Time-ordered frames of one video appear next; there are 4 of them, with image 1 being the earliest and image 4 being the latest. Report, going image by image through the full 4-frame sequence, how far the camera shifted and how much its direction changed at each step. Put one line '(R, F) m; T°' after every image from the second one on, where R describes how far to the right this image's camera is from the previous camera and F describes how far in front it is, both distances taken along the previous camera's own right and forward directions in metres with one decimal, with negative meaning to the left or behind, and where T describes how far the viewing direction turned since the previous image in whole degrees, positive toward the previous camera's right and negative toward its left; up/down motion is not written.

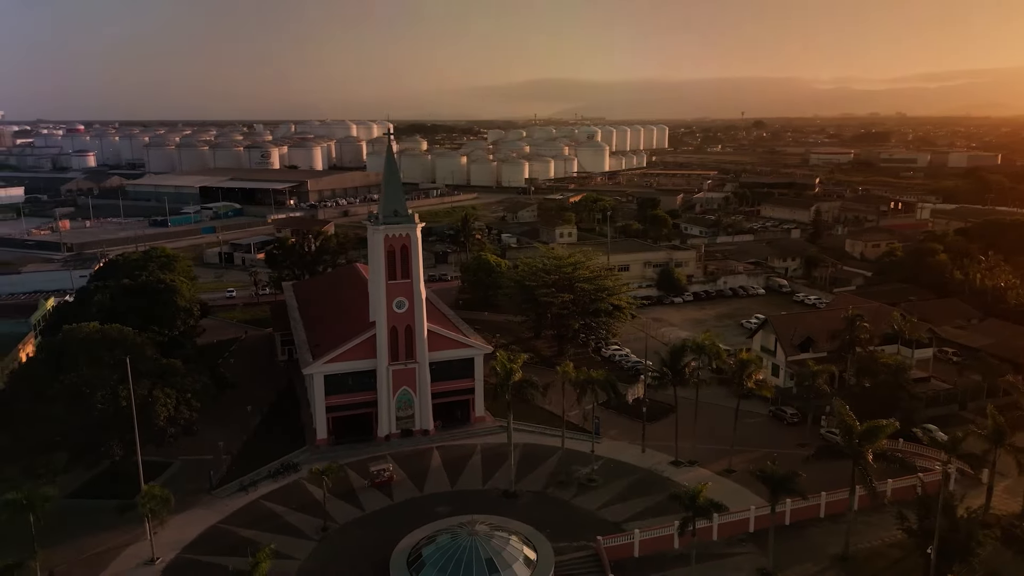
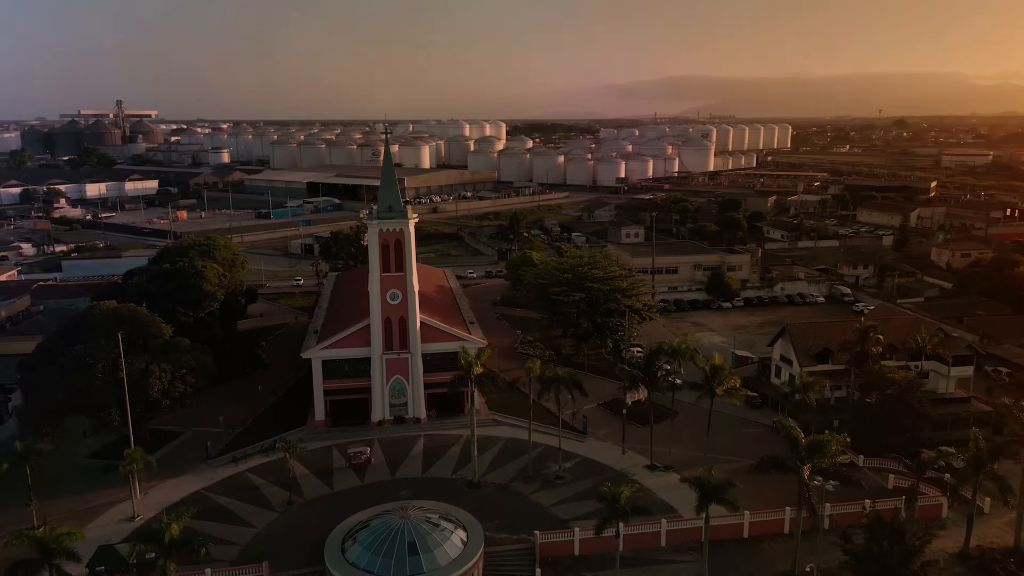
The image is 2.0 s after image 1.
(+5.7, -0.1) m; -9°
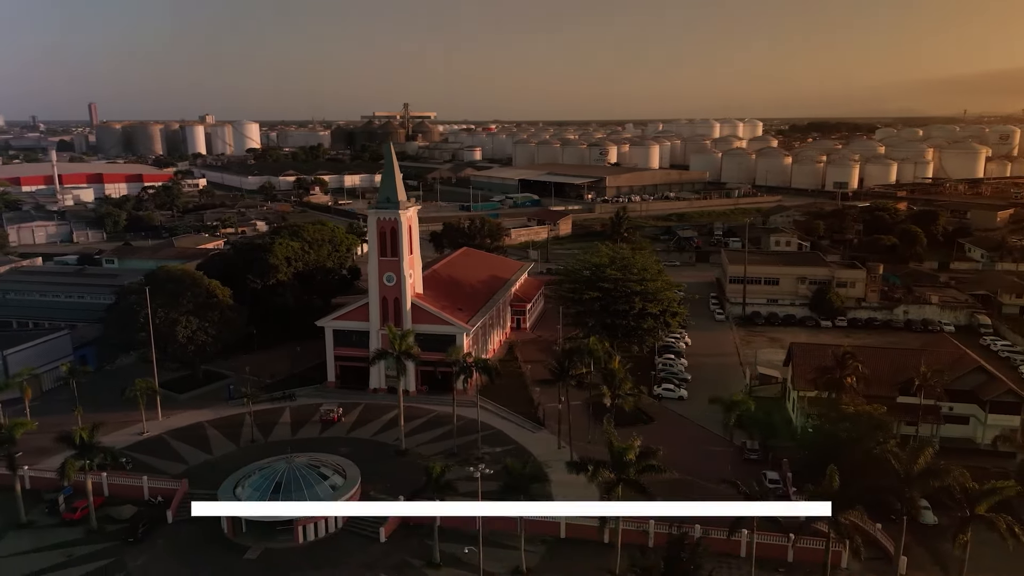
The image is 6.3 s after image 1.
(+13.4, +0.7) m; -20°
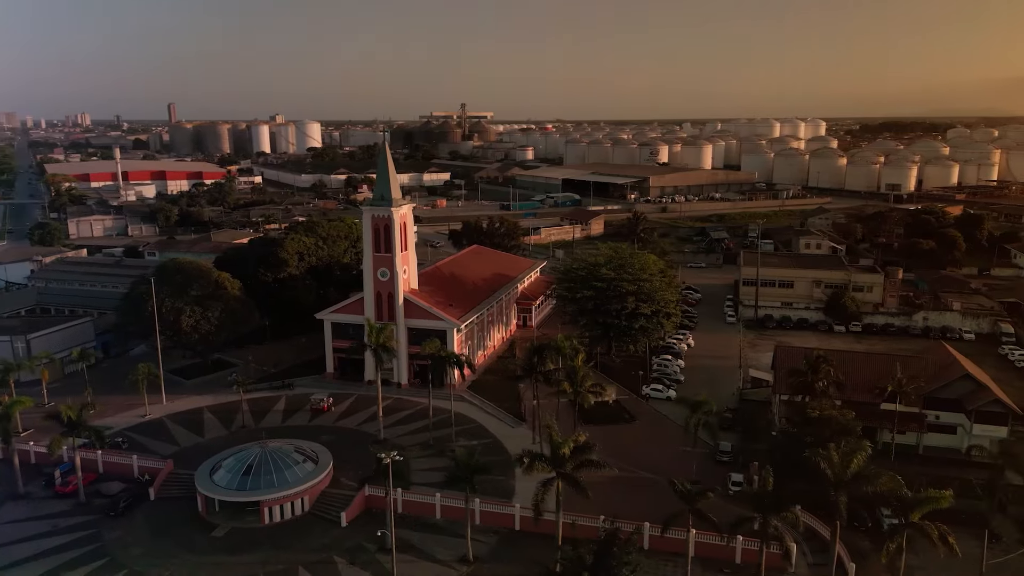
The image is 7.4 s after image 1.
(+3.6, -0.4) m; -5°
